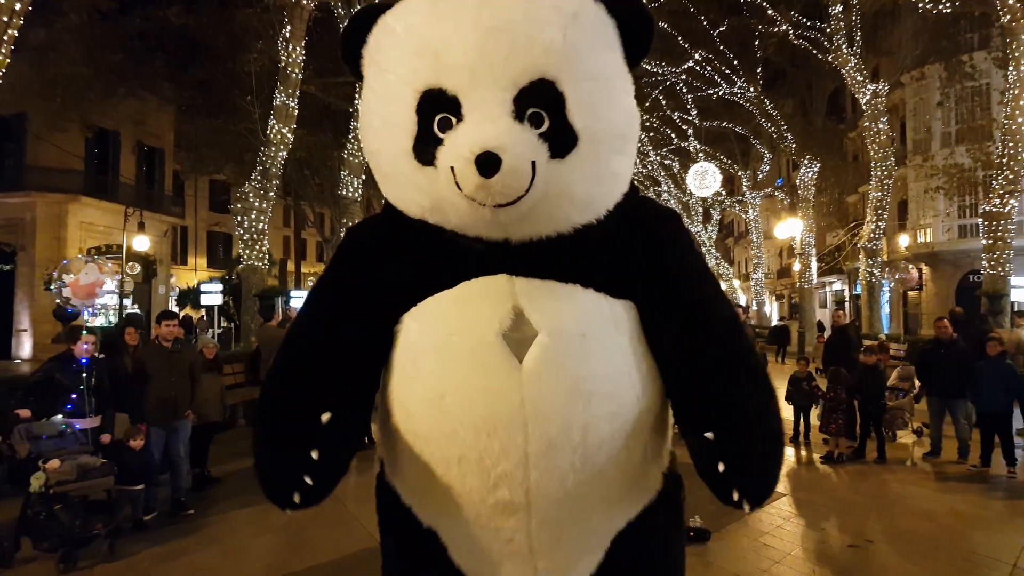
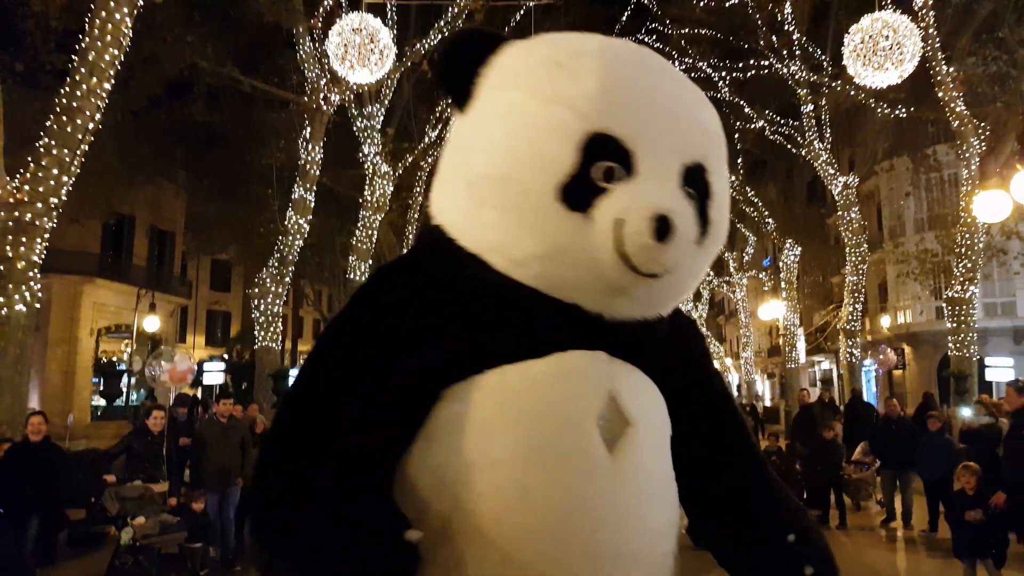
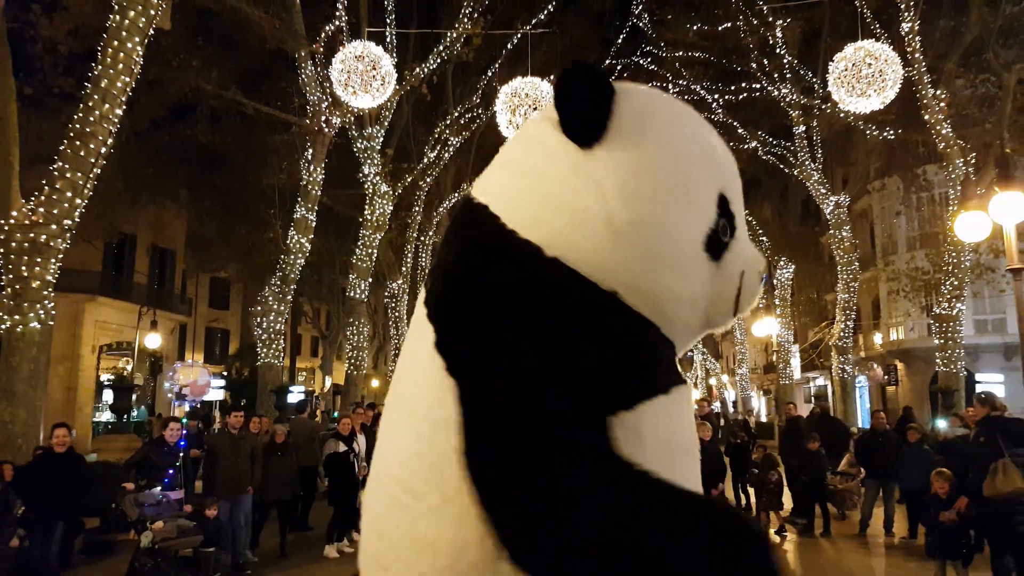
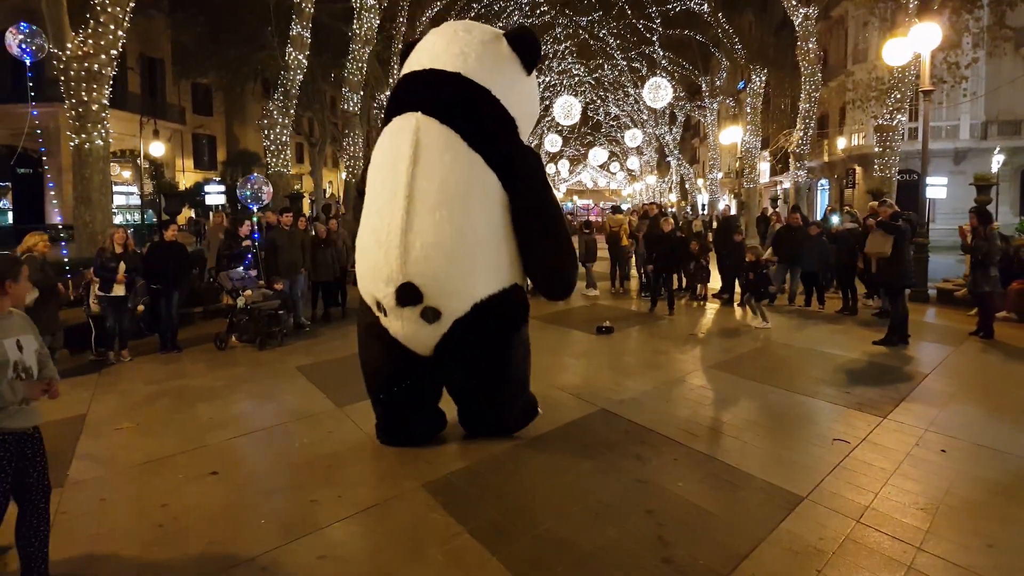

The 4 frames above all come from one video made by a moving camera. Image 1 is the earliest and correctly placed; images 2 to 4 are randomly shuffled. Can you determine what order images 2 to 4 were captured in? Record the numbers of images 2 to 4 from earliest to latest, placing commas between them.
2, 3, 4
